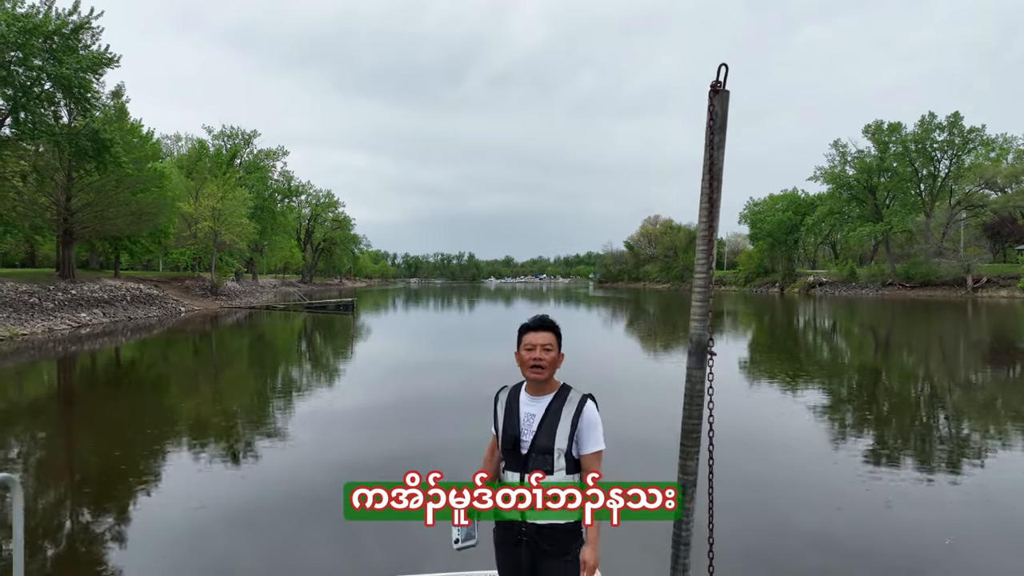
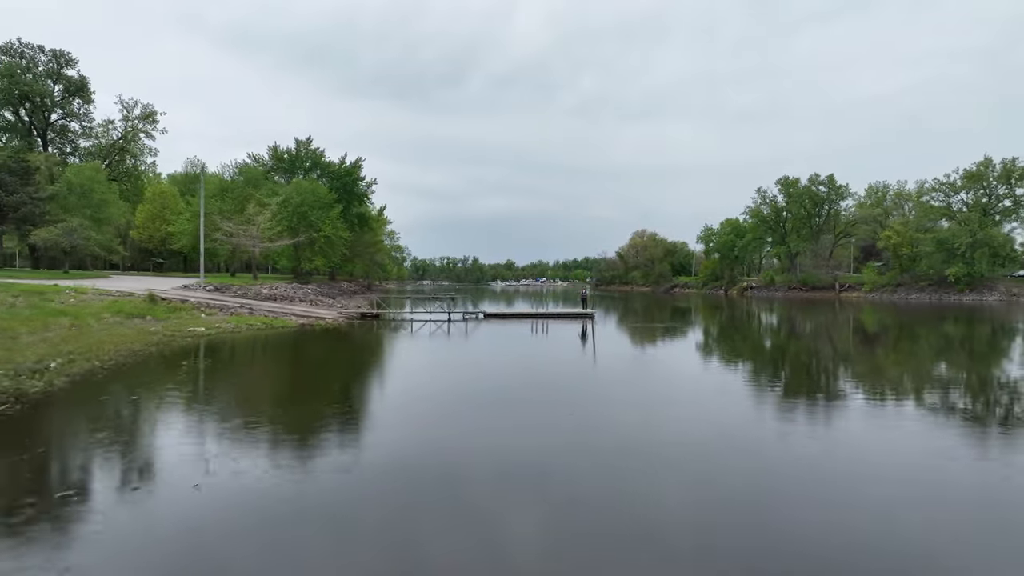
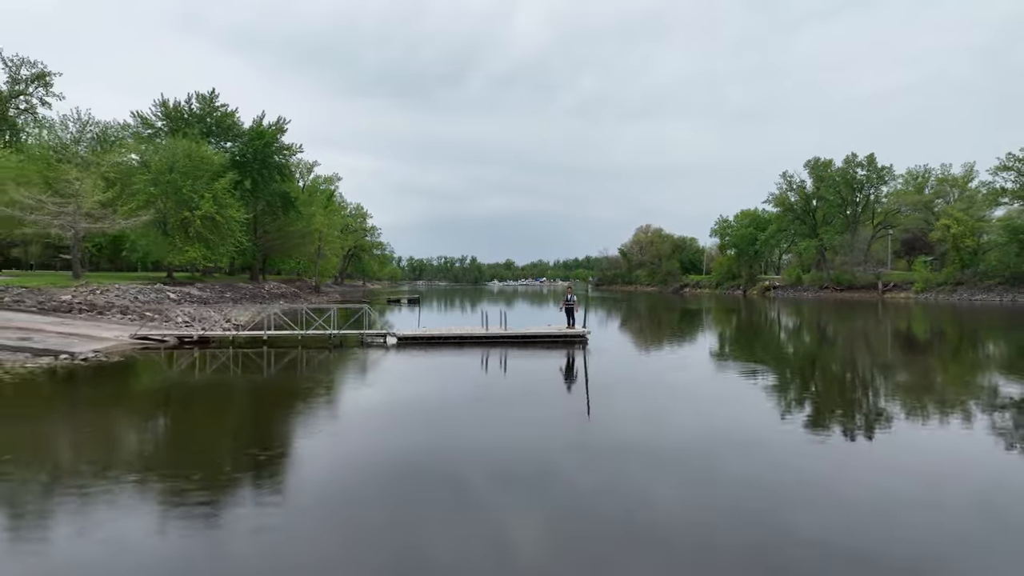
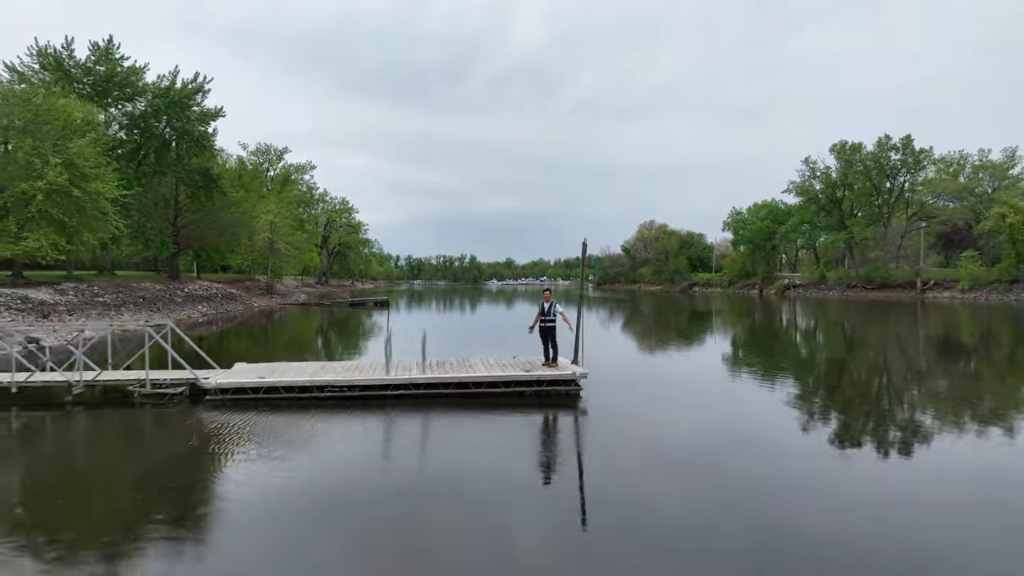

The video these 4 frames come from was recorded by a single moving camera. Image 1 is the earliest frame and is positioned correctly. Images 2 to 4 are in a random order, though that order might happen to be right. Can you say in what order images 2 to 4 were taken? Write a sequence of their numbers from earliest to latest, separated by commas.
4, 3, 2
